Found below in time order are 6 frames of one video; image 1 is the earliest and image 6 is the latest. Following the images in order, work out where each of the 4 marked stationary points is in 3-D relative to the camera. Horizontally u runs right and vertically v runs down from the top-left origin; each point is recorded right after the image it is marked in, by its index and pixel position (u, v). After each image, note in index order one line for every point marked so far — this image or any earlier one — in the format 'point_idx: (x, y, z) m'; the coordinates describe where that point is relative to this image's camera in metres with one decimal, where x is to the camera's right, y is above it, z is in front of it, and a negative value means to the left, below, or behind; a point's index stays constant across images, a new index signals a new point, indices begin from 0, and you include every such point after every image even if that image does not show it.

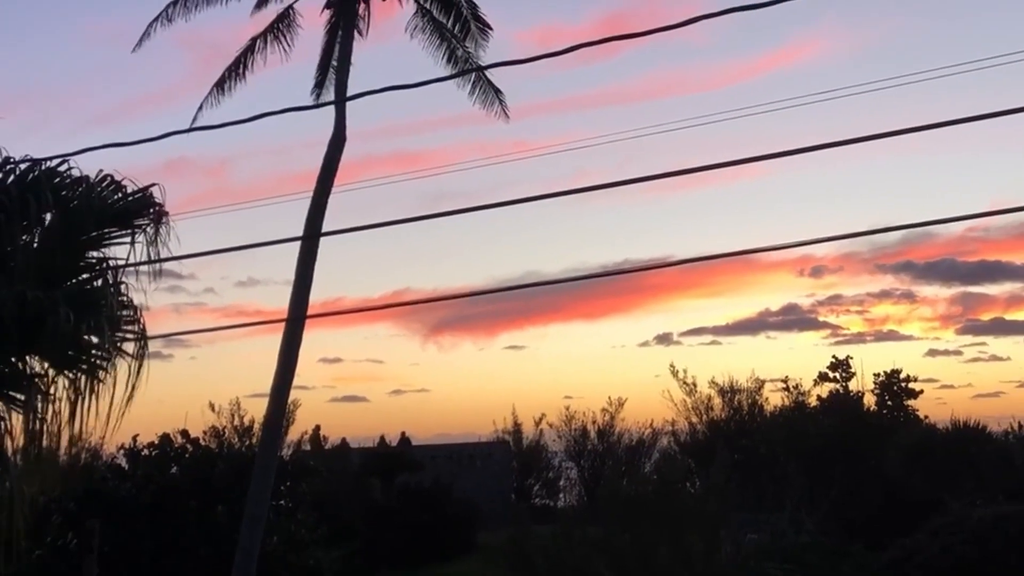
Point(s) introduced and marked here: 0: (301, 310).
0: (-3.6, -0.3, +18.3) m
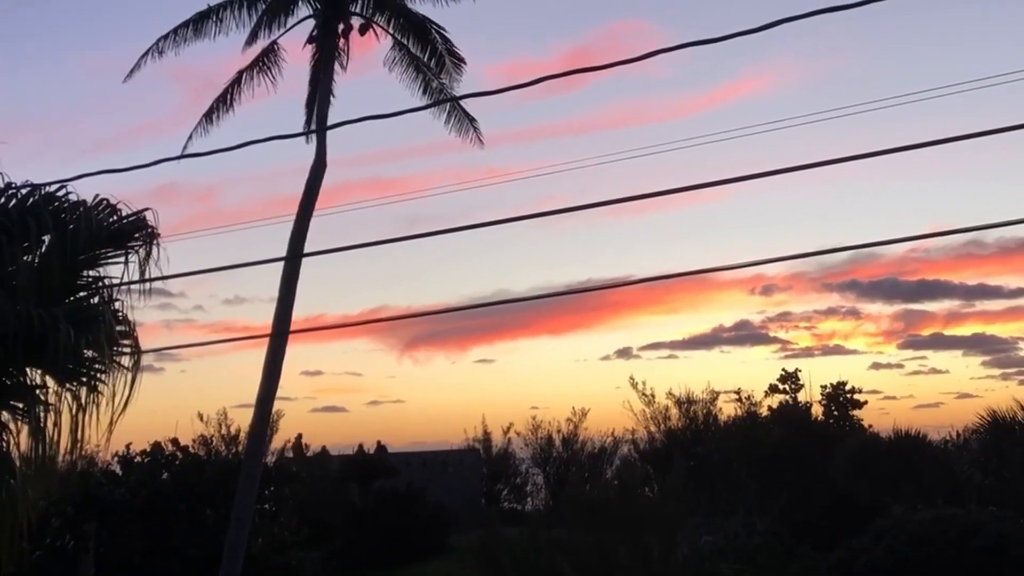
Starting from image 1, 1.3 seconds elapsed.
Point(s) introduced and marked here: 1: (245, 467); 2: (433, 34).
0: (-4.1, -0.6, +19.4) m
1: (-4.2, -2.8, +16.8) m
2: (-1.4, +4.5, +19.4) m
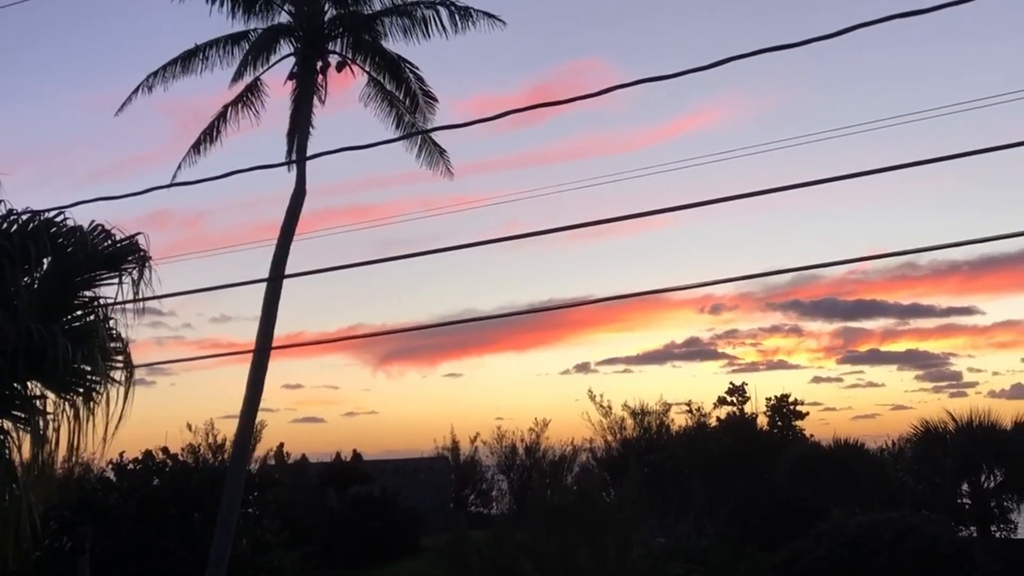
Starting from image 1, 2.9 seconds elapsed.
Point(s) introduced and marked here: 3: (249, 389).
0: (-4.8, -1.0, +20.7) m
1: (-4.7, -3.1, +18.0) m
2: (-2.1, +4.2, +20.8) m
3: (-4.8, -1.8, +19.5) m
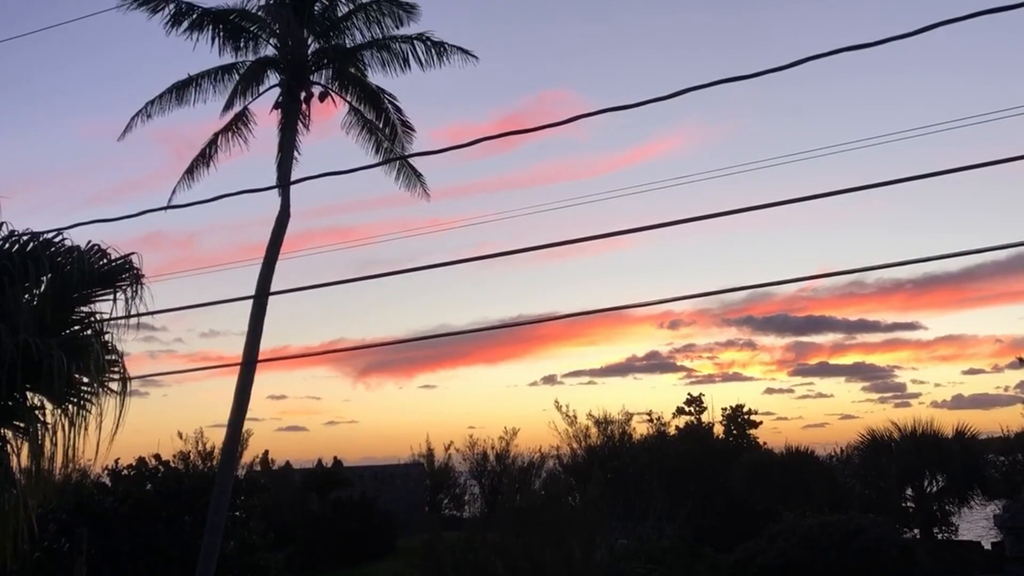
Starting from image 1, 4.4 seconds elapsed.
0: (-5.3, -1.3, +21.8) m
1: (-5.3, -3.4, +19.2) m
2: (-2.6, +3.8, +22.1) m
3: (-5.3, -2.1, +20.6) m
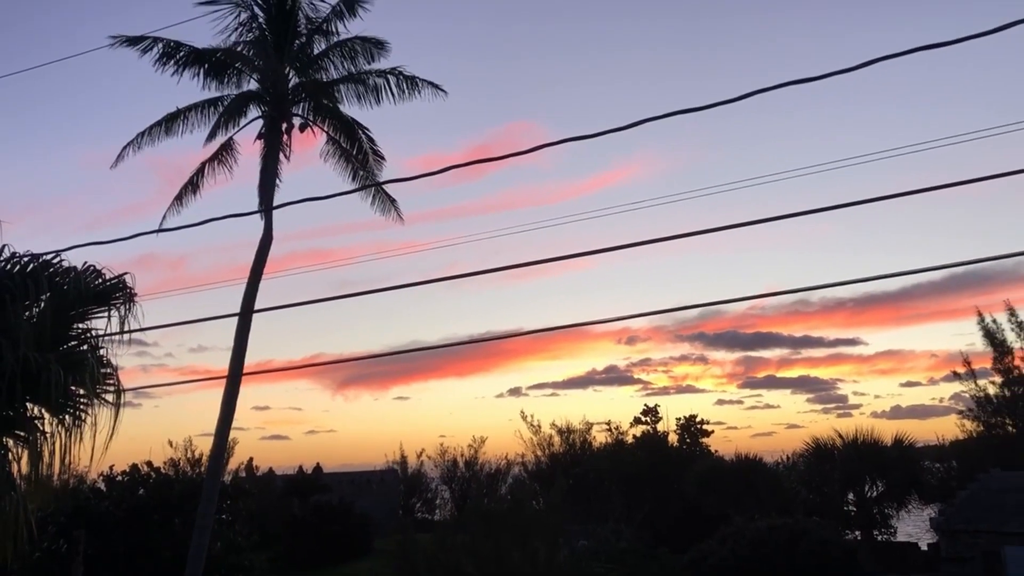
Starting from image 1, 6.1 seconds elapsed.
0: (-6.0, -1.7, +23.2) m
1: (-5.9, -3.8, +20.5) m
2: (-3.3, +3.4, +23.7) m
3: (-6.0, -2.5, +22.0) m
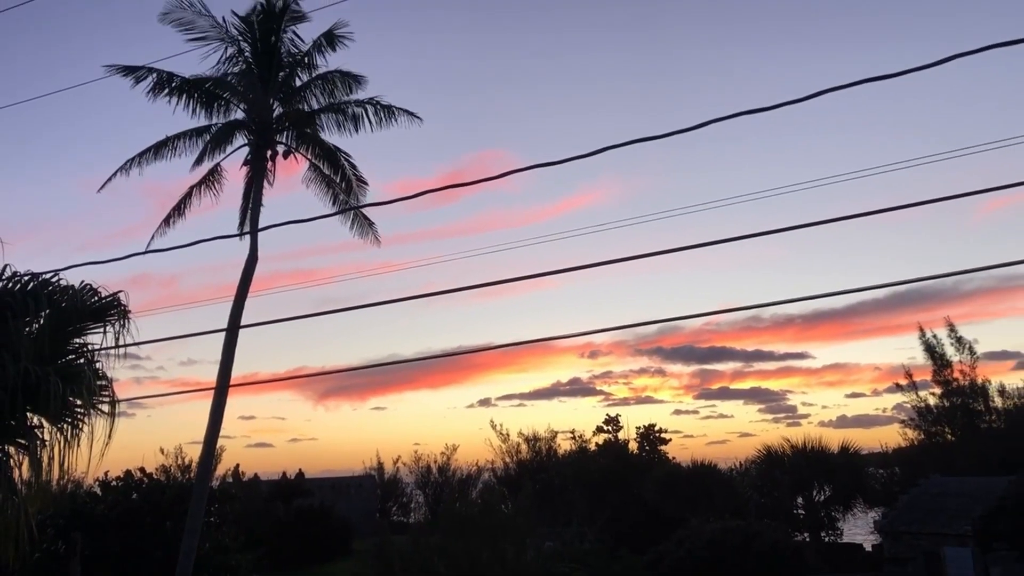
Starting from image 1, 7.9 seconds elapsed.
0: (-6.7, -2.1, +24.6) m
1: (-6.5, -4.1, +21.9) m
2: (-4.0, +3.0, +25.2) m
3: (-6.6, -2.9, +23.3) m
